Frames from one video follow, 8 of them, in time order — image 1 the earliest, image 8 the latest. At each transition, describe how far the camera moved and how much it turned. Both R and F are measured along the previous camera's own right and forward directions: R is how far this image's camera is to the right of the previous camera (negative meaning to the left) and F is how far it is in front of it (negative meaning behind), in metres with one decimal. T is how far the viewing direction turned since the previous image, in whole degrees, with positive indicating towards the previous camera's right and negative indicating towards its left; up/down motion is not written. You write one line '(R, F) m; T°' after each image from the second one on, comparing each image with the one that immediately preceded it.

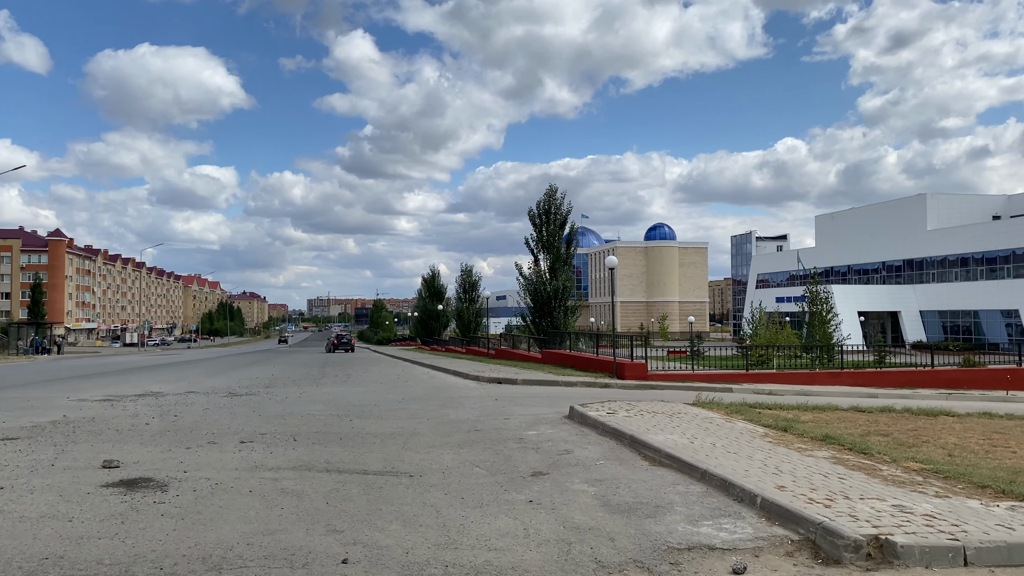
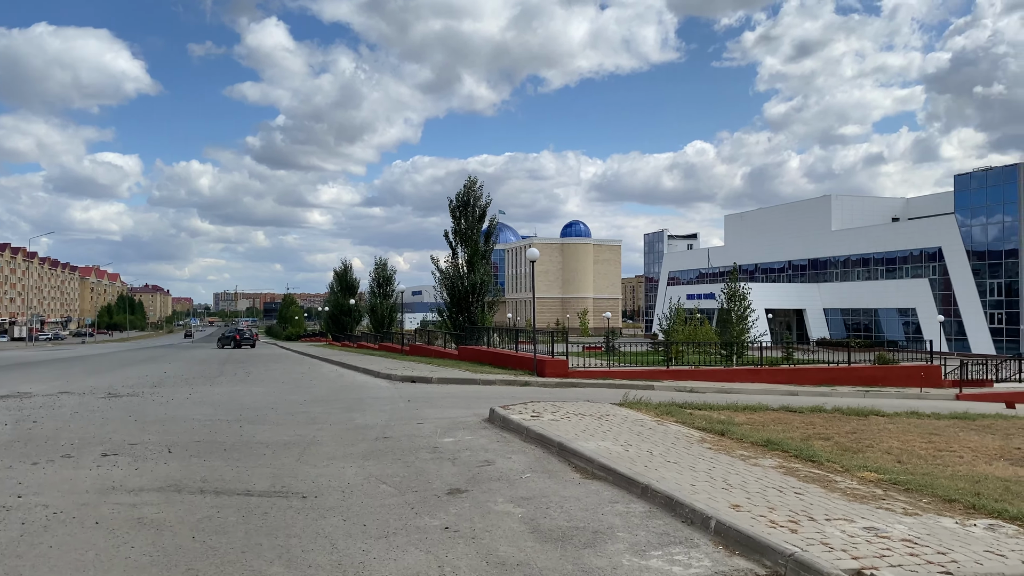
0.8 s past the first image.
(0.0, +1.1) m; +6°
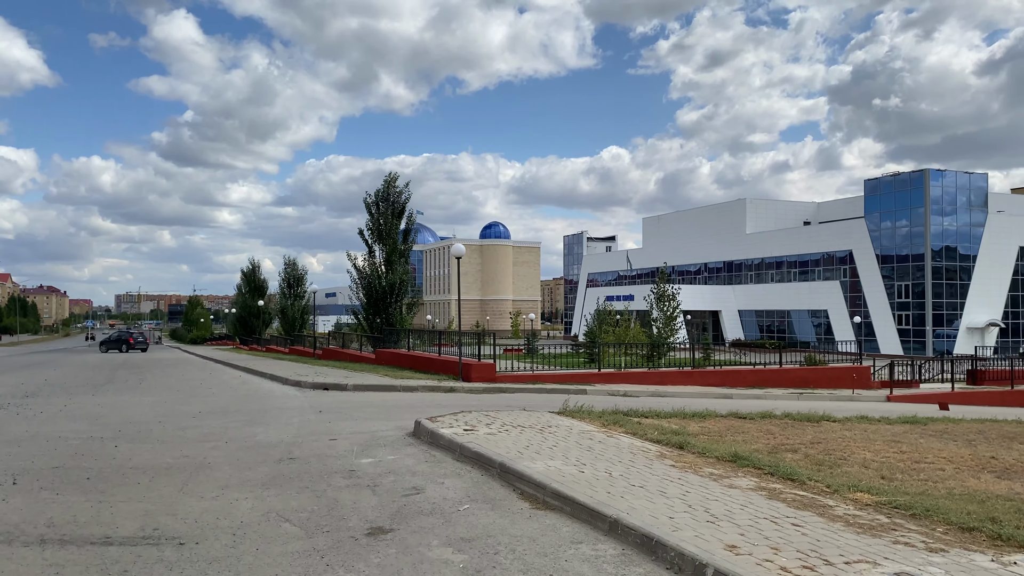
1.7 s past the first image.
(-0.1, +1.3) m; +6°
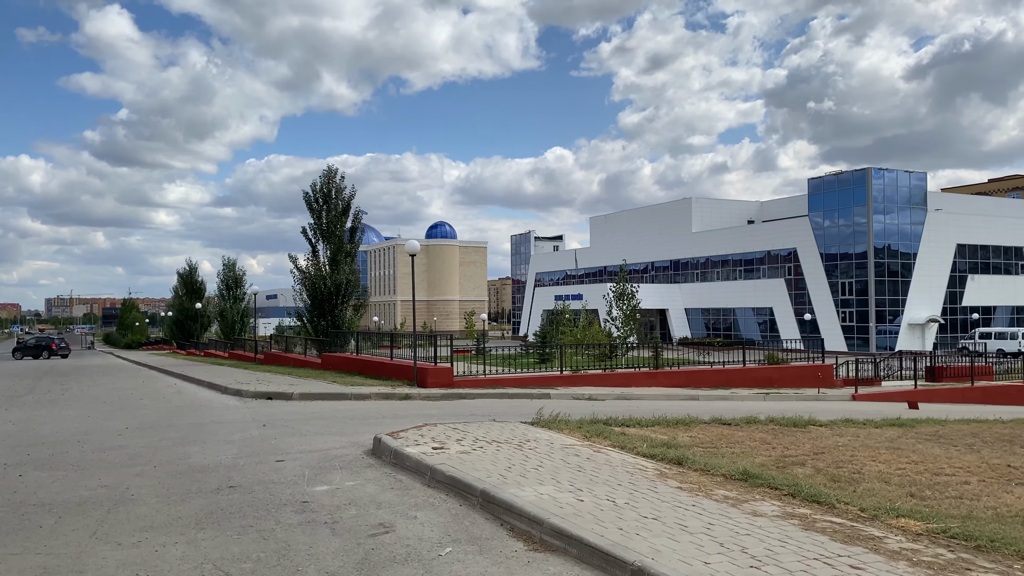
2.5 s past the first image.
(-0.3, +1.1) m; +4°
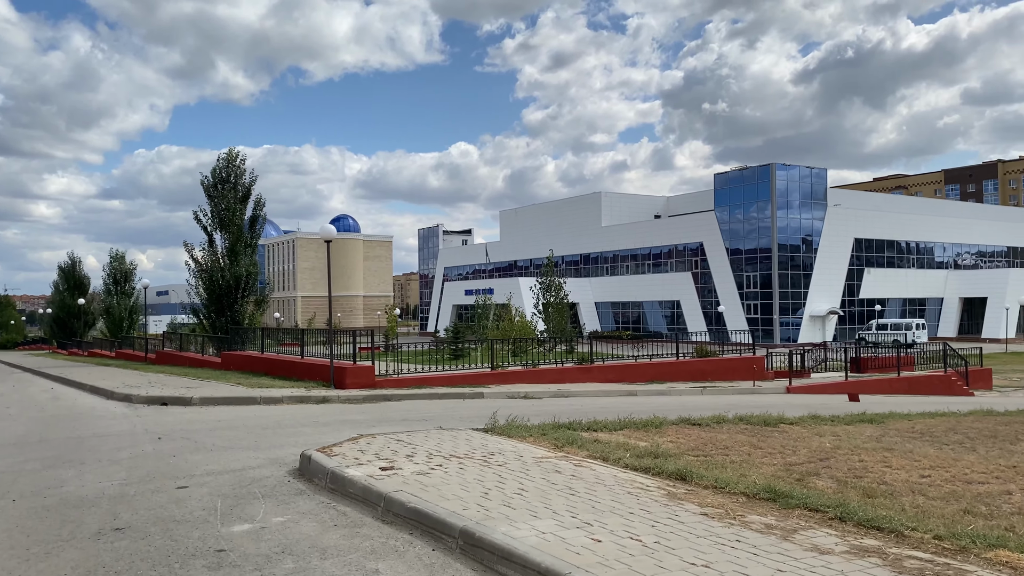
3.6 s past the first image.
(-0.5, +1.5) m; +7°
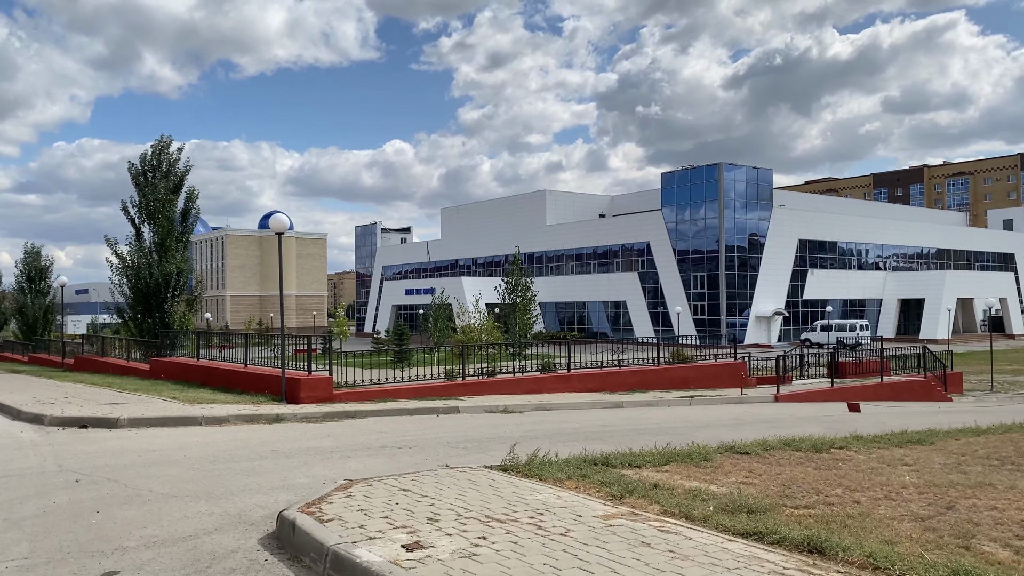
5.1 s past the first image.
(-0.8, +1.8) m; +5°
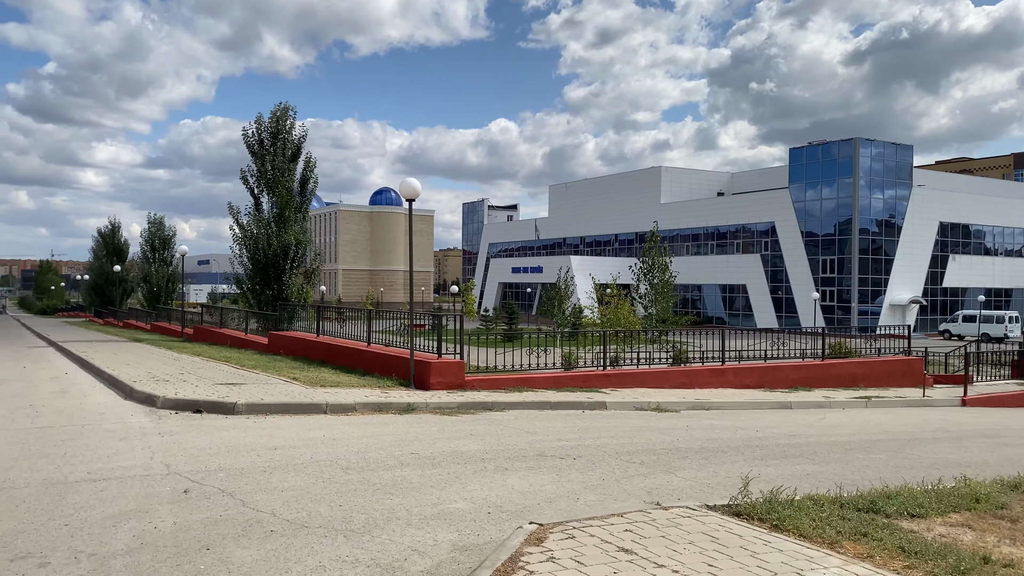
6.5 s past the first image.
(-0.9, +1.8) m; -7°
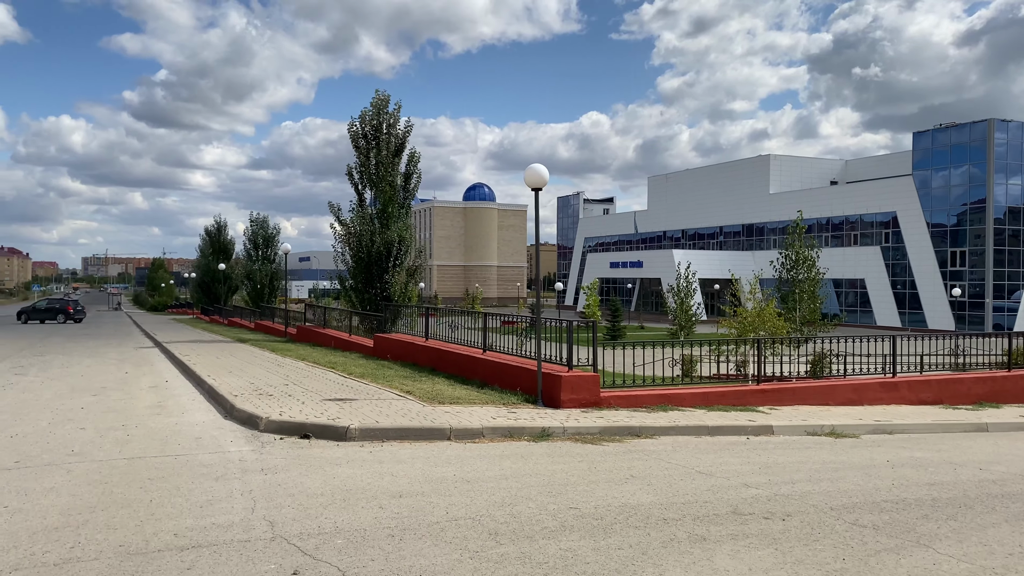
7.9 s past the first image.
(-0.7, +1.7) m; -6°
